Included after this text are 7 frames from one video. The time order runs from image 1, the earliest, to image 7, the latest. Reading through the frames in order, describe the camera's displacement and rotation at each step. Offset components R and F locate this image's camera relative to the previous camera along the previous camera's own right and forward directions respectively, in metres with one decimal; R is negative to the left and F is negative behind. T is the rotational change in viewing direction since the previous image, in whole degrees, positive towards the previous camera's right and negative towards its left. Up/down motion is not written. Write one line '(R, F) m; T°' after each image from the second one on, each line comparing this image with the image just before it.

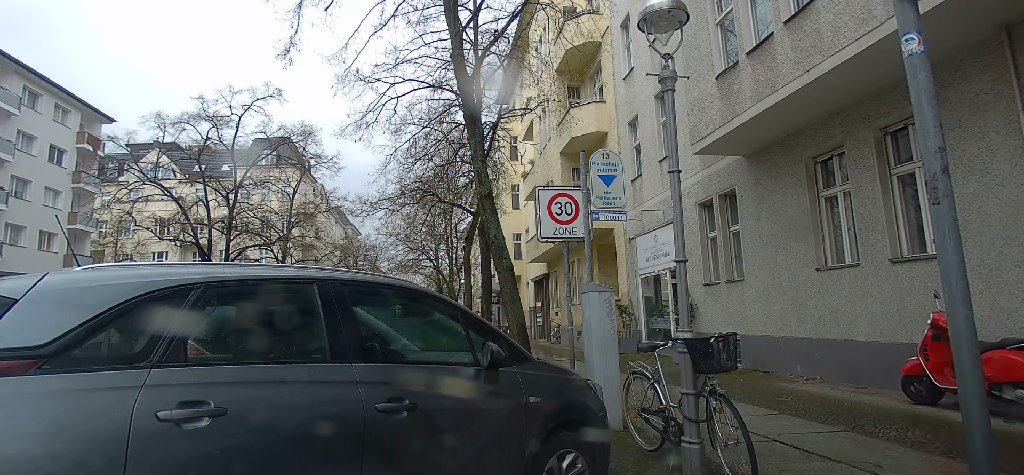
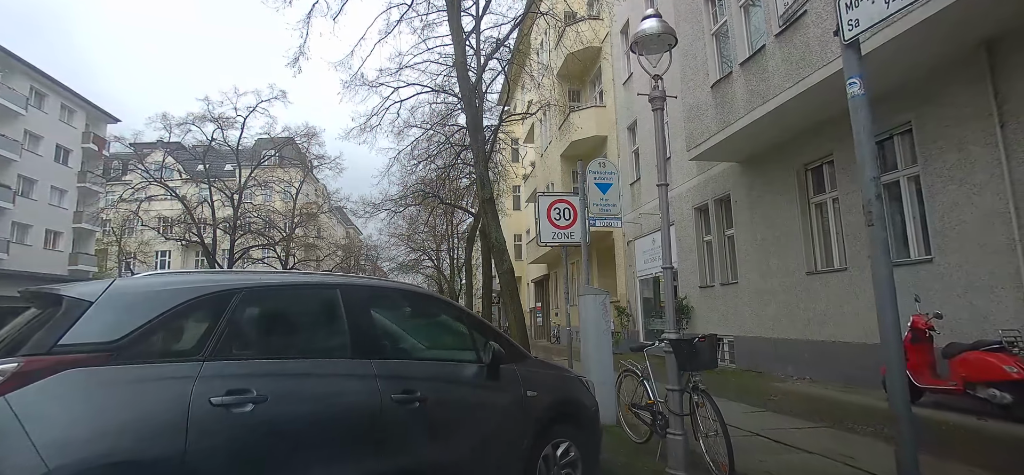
(0.0, -0.3) m; 0°
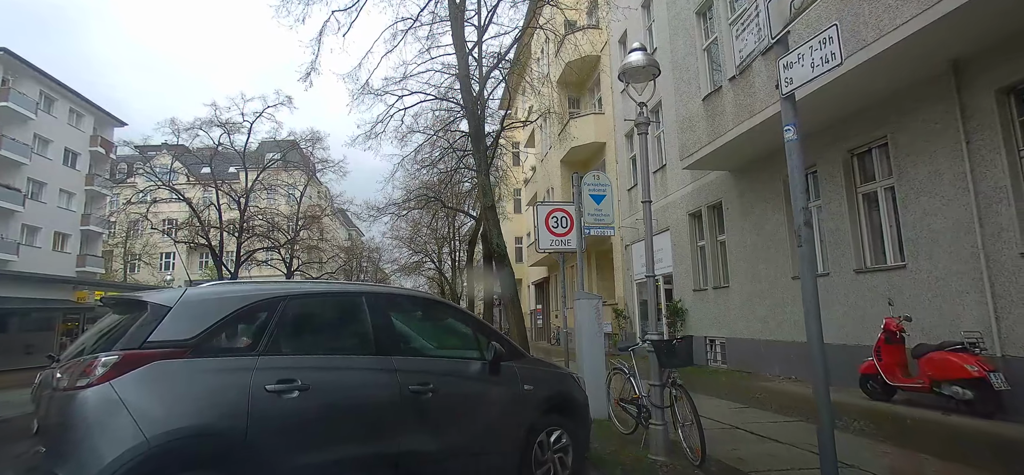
(0.0, -0.5) m; 0°
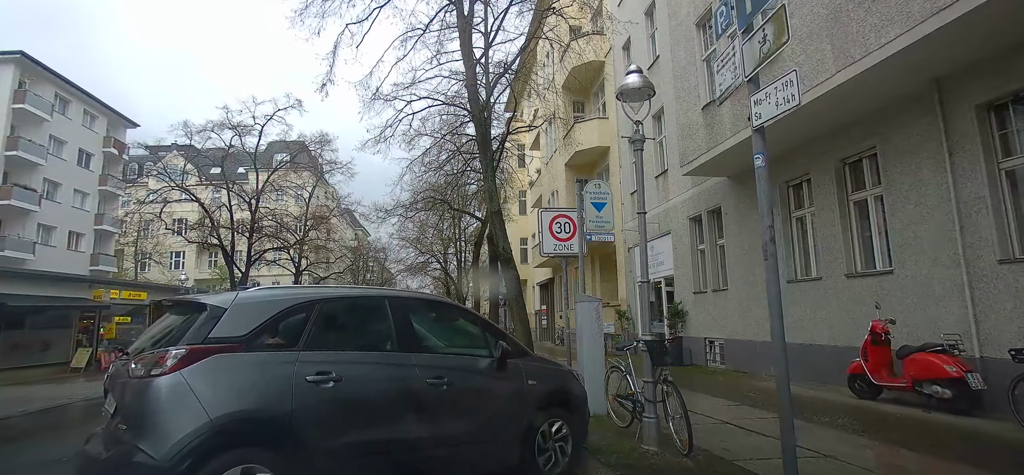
(0.0, -0.4) m; -1°
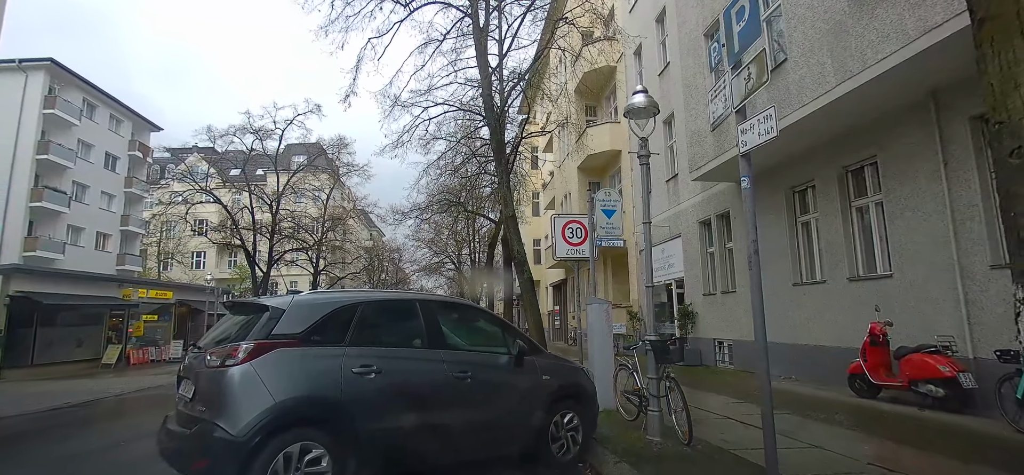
(0.0, -0.5) m; -1°
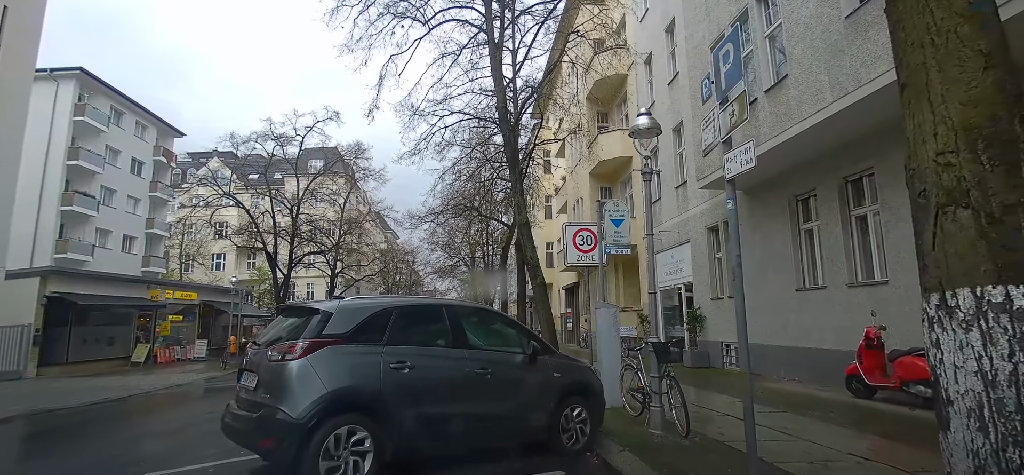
(0.0, -0.5) m; -1°
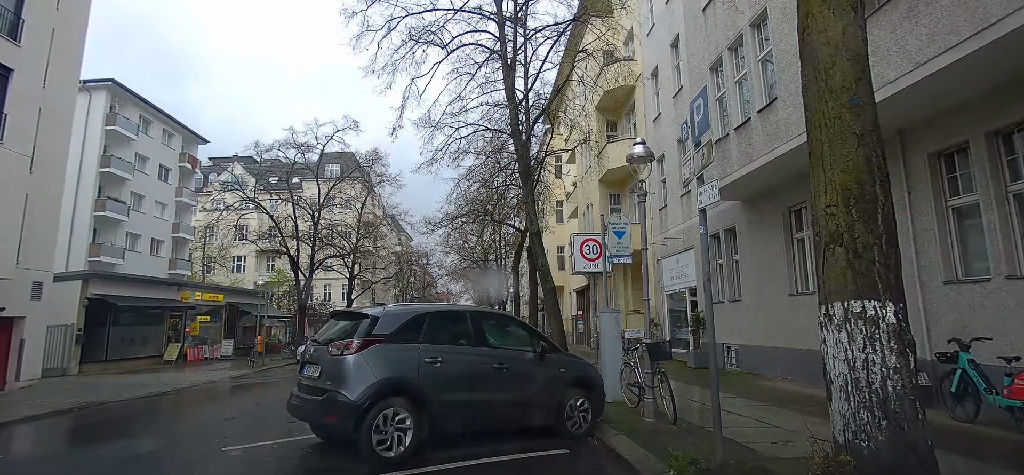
(0.0, -0.9) m; -1°
